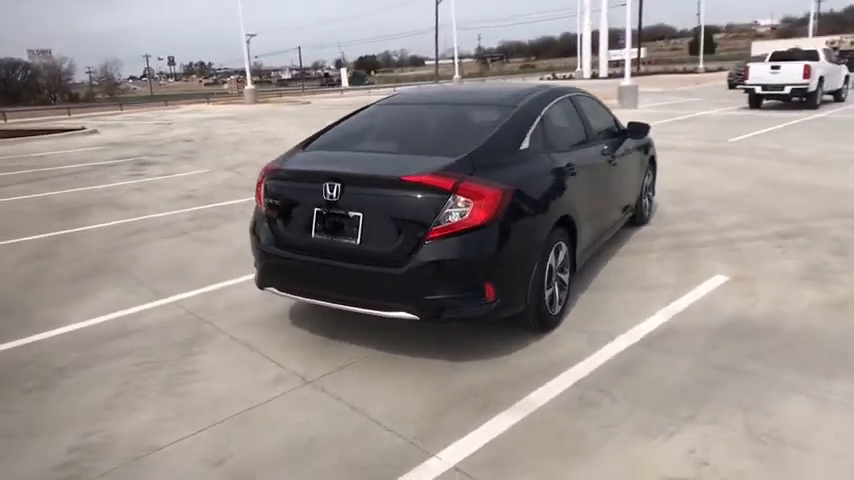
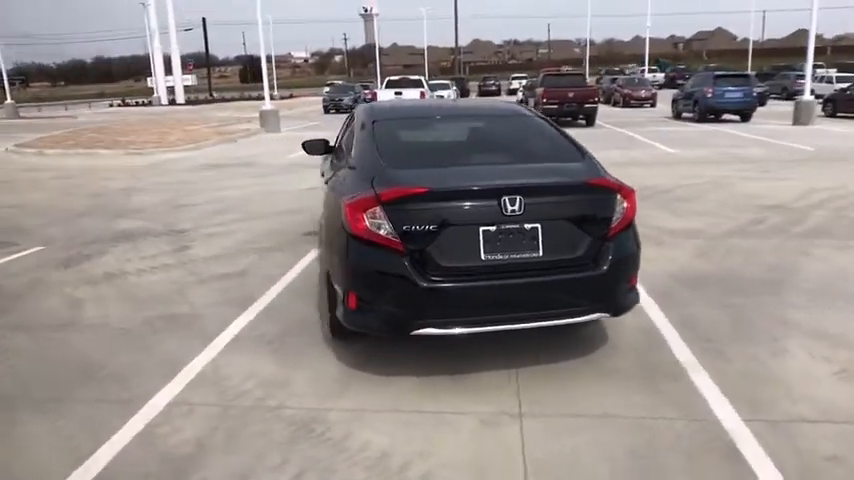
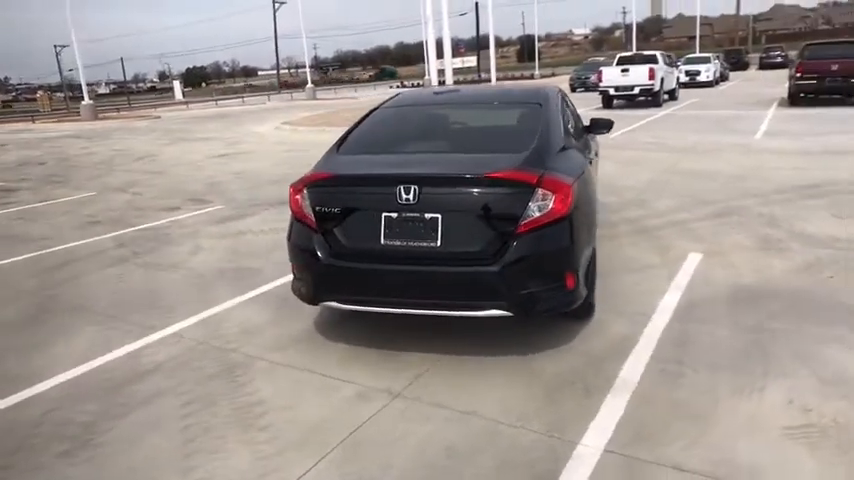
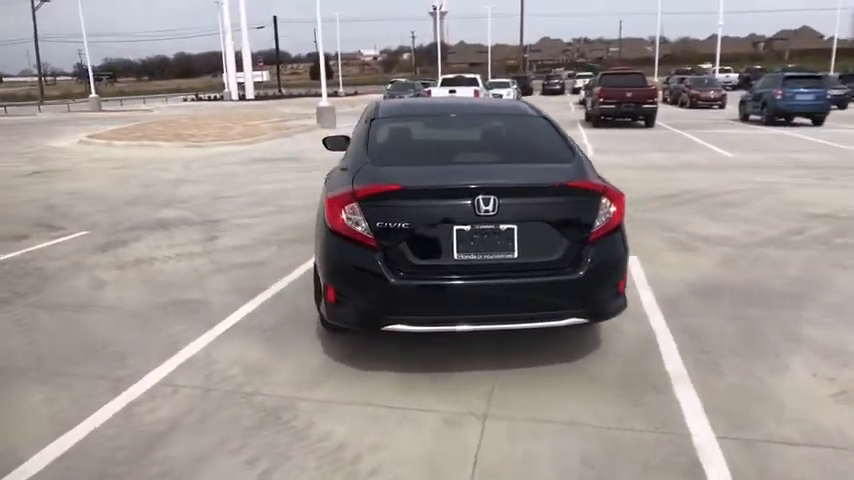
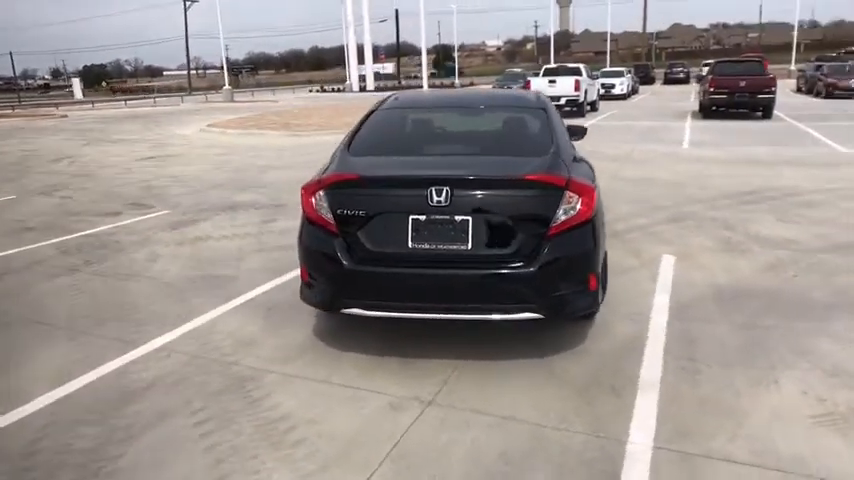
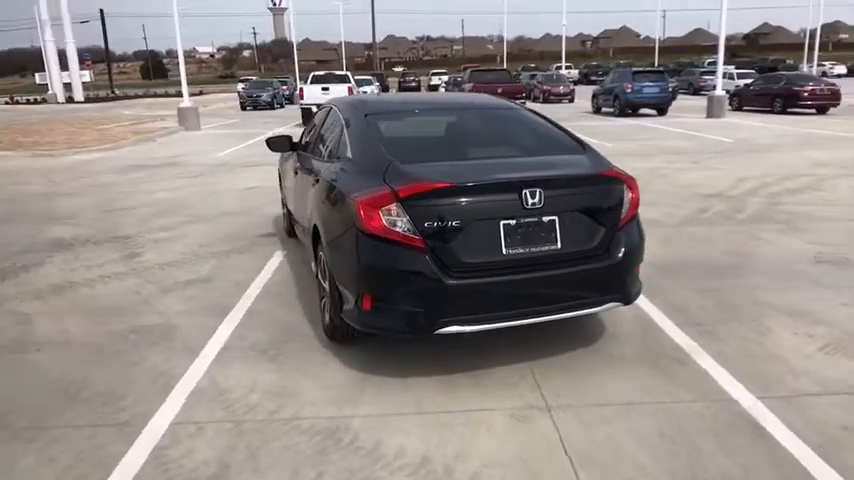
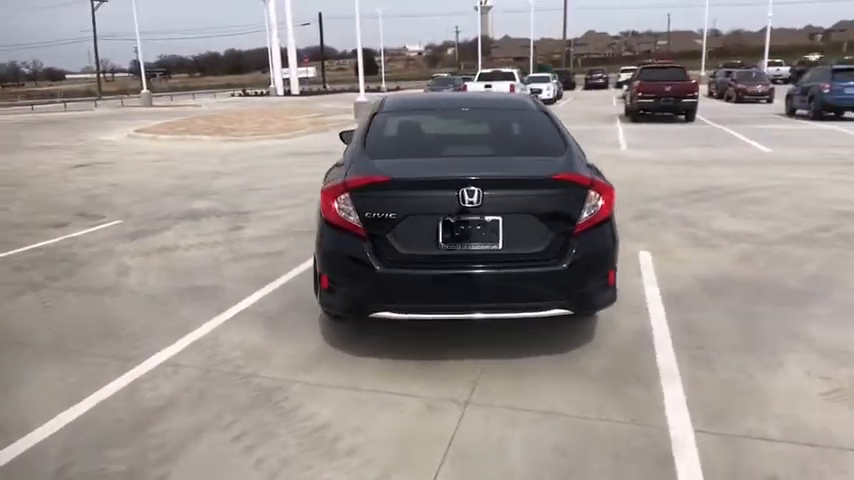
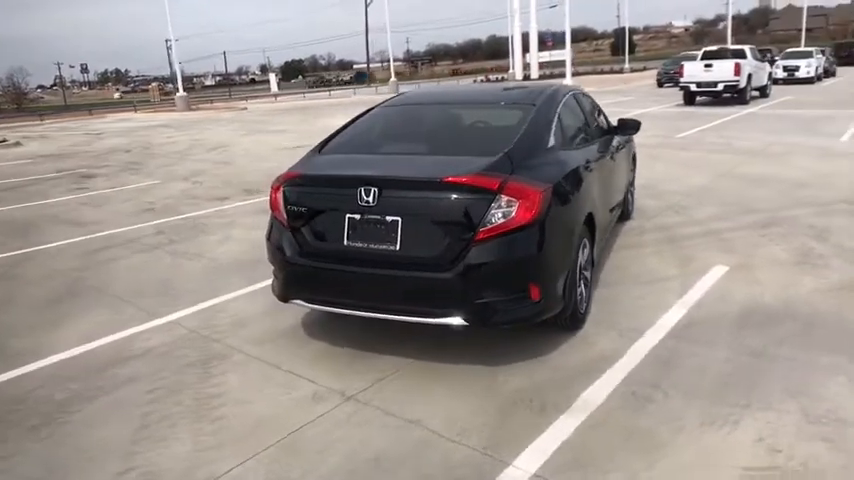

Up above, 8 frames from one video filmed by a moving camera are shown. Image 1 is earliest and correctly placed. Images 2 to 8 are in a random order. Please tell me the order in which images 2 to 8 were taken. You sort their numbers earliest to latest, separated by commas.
8, 3, 5, 7, 4, 2, 6
